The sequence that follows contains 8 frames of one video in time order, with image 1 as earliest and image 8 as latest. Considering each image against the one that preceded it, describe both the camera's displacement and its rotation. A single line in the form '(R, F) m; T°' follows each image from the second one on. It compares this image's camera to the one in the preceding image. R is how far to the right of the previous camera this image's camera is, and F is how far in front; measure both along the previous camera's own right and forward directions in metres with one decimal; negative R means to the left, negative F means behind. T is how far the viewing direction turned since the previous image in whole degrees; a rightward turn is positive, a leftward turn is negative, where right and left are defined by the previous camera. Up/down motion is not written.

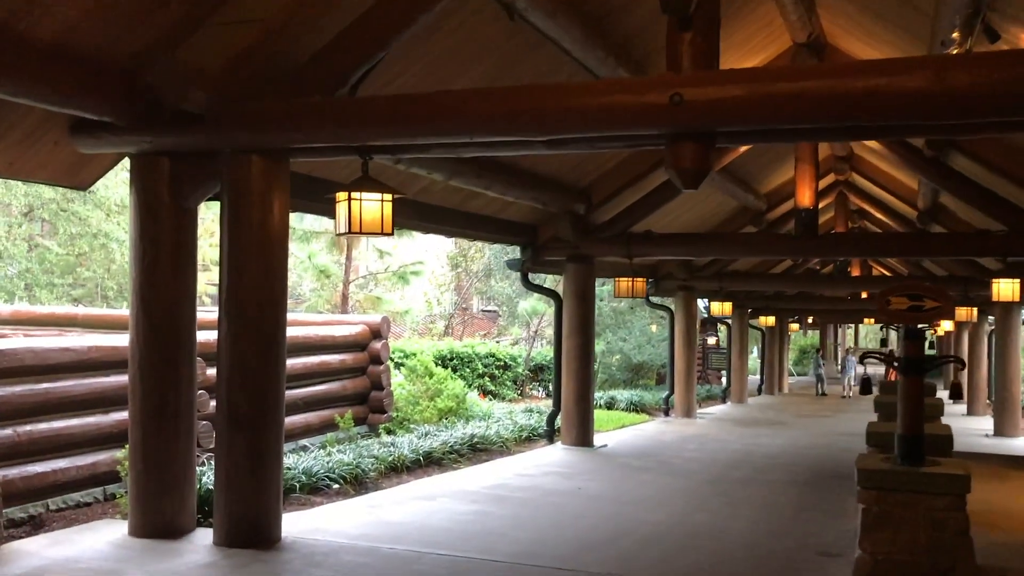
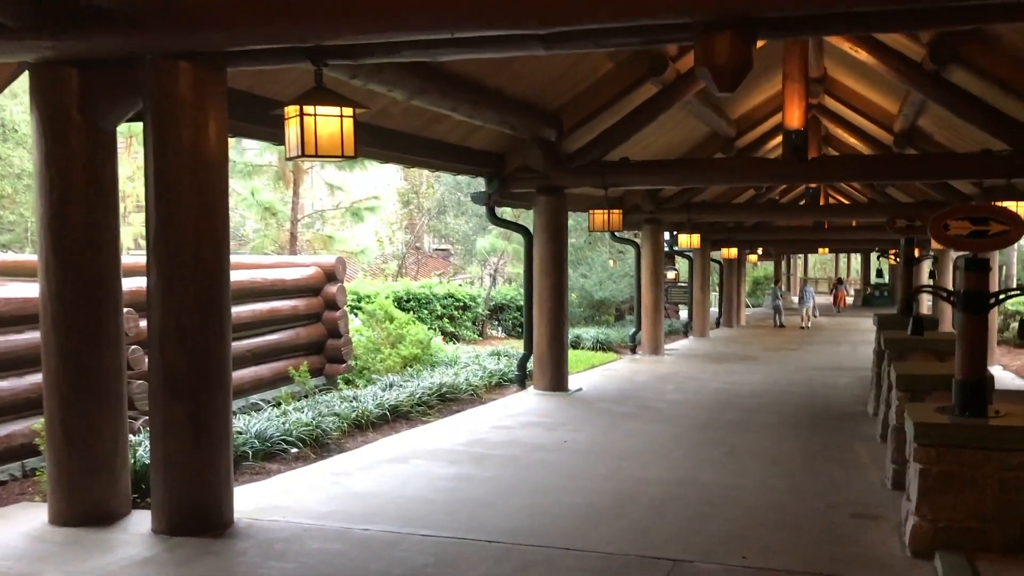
(-0.2, +0.8) m; +3°
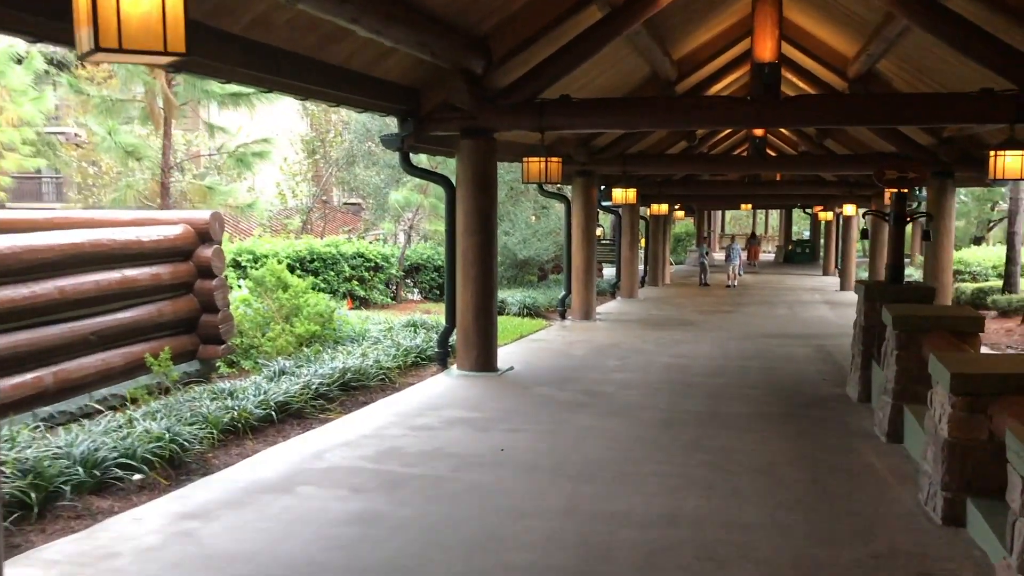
(0.0, +1.5) m; +5°
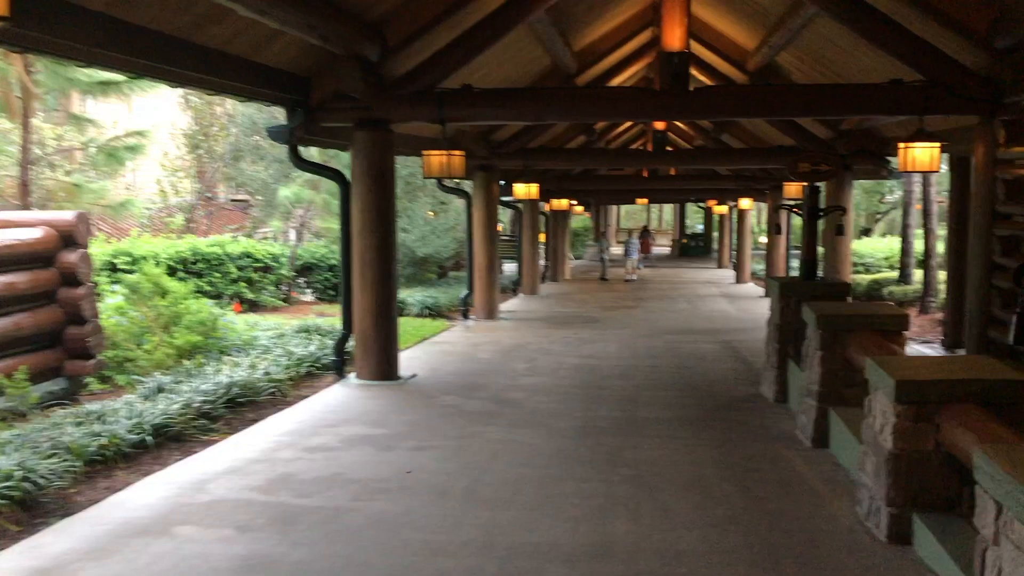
(0.0, +0.4) m; +6°
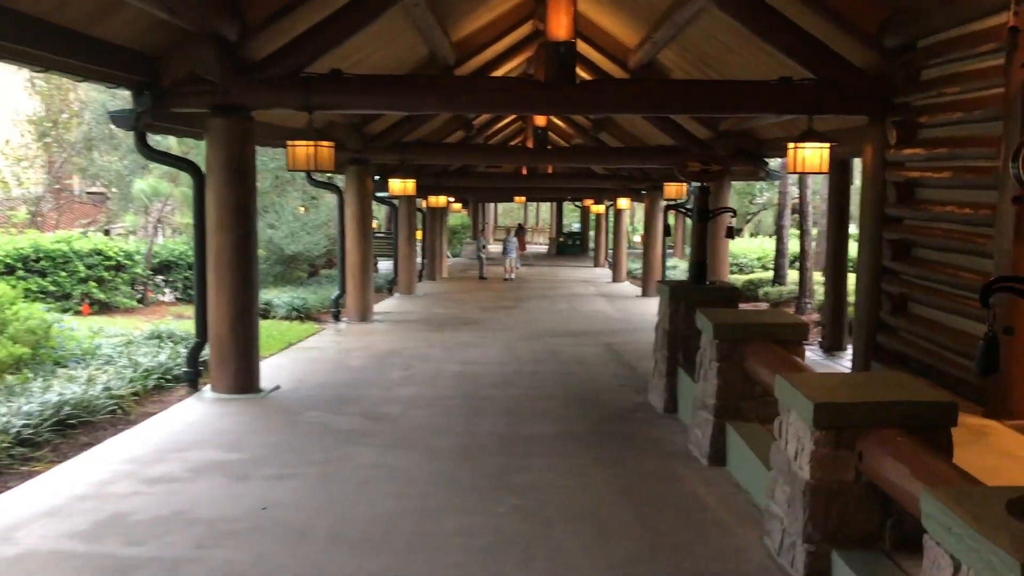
(0.0, +0.5) m; +7°
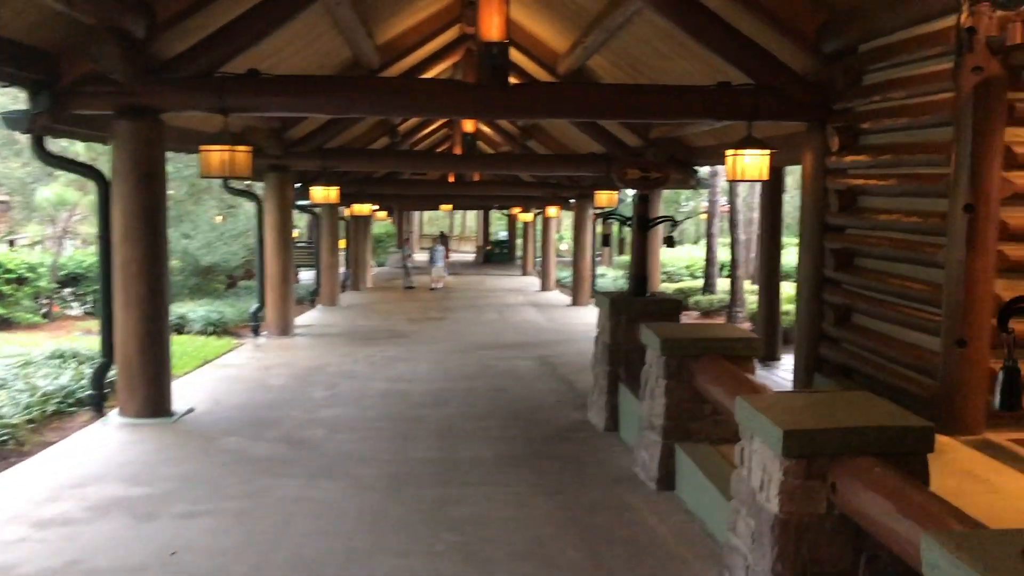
(0.0, +0.3) m; +4°
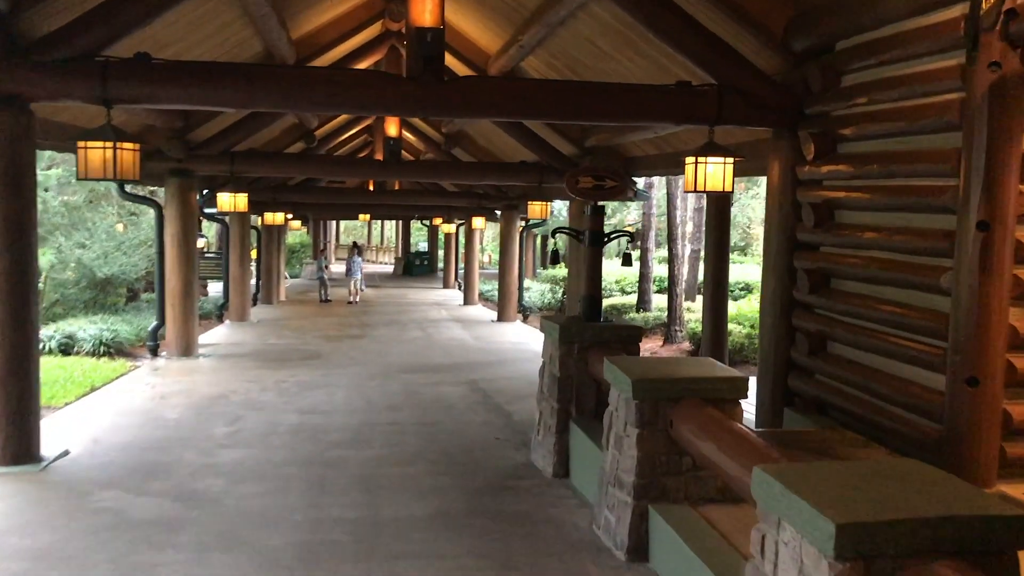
(-0.1, +0.8) m; +5°
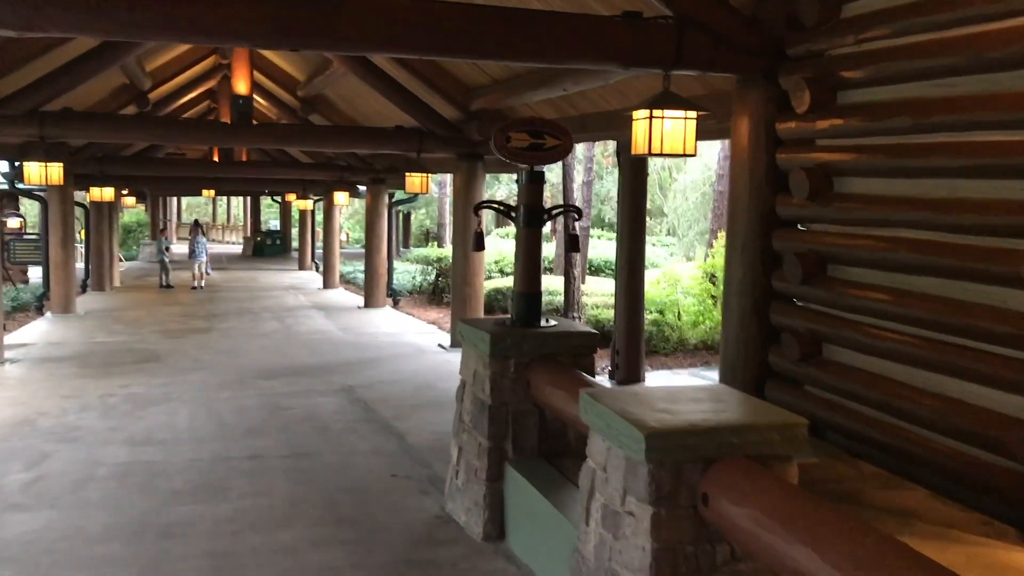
(-0.2, +1.4) m; +9°
